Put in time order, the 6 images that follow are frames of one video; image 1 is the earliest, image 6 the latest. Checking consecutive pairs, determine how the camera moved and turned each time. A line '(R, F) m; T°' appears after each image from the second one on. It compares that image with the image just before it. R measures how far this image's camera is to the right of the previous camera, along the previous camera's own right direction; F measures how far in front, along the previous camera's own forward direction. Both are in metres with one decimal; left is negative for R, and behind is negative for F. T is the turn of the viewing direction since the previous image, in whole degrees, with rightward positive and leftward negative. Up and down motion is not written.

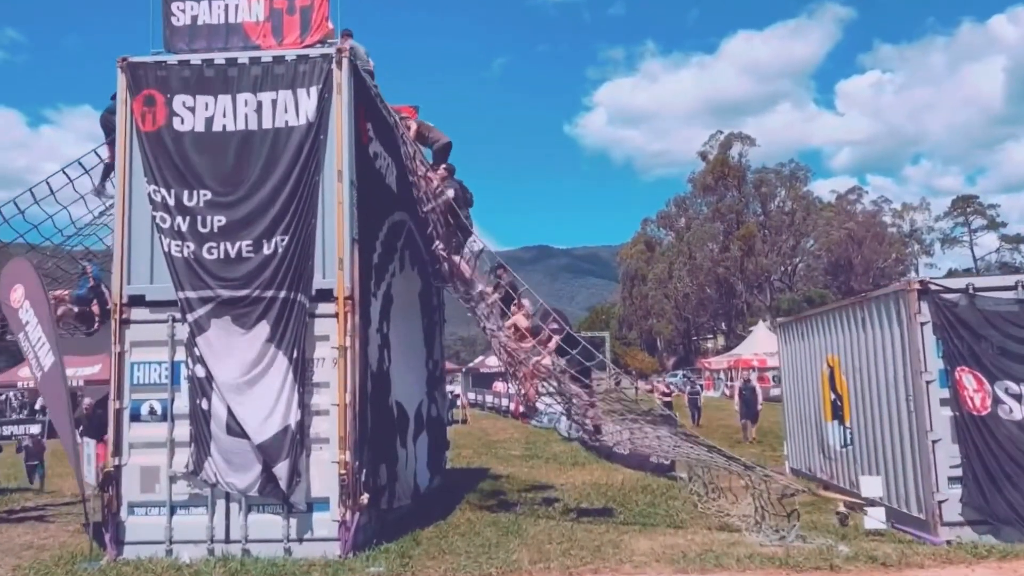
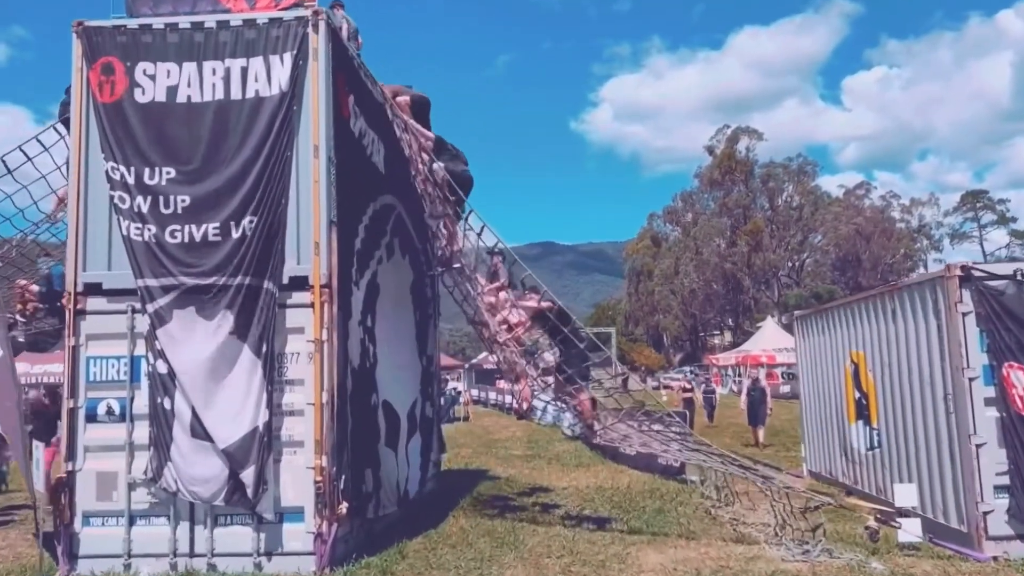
(+0.1, +0.8) m; 0°
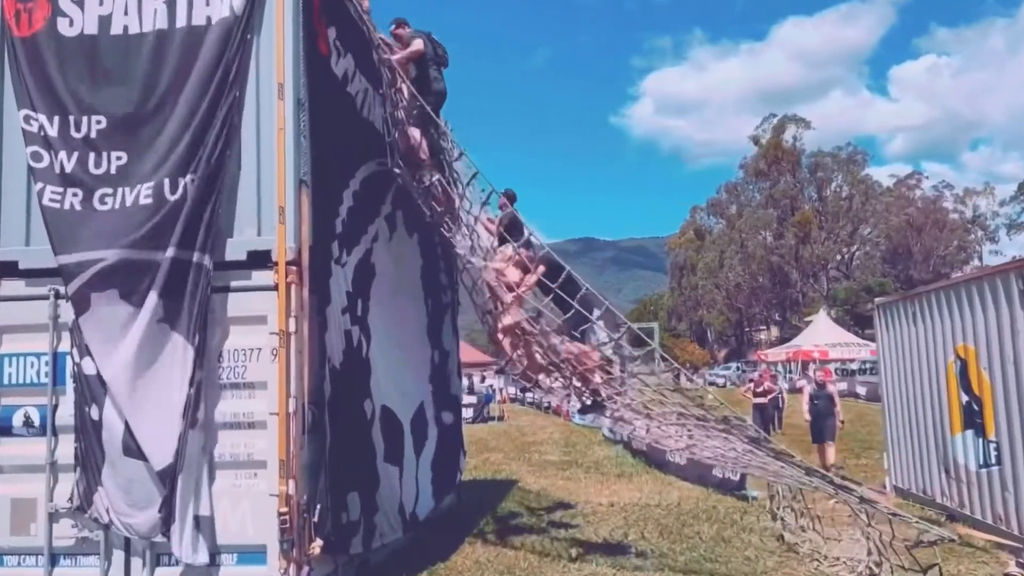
(+0.1, +1.7) m; -3°
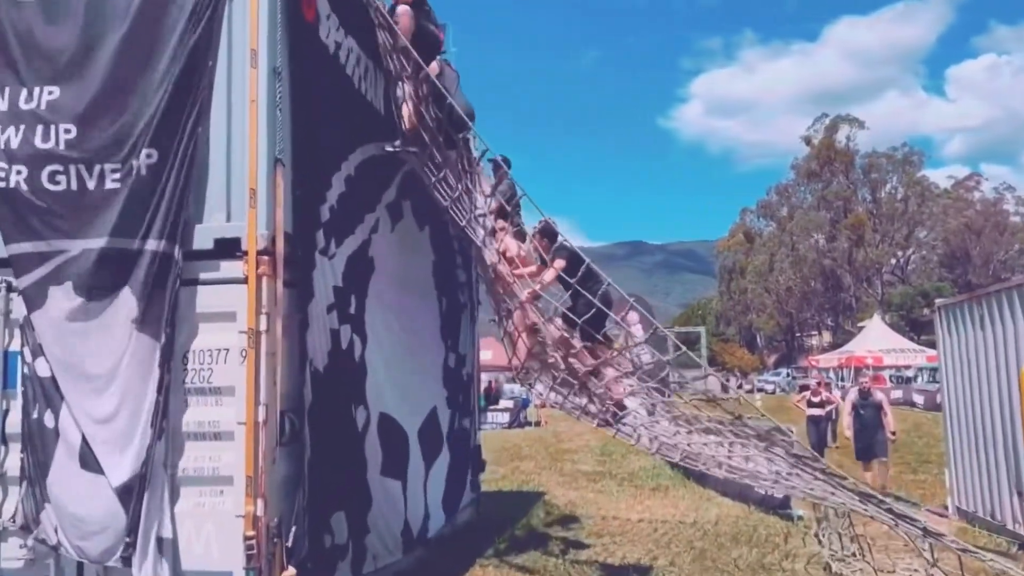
(+0.3, +0.8) m; -3°
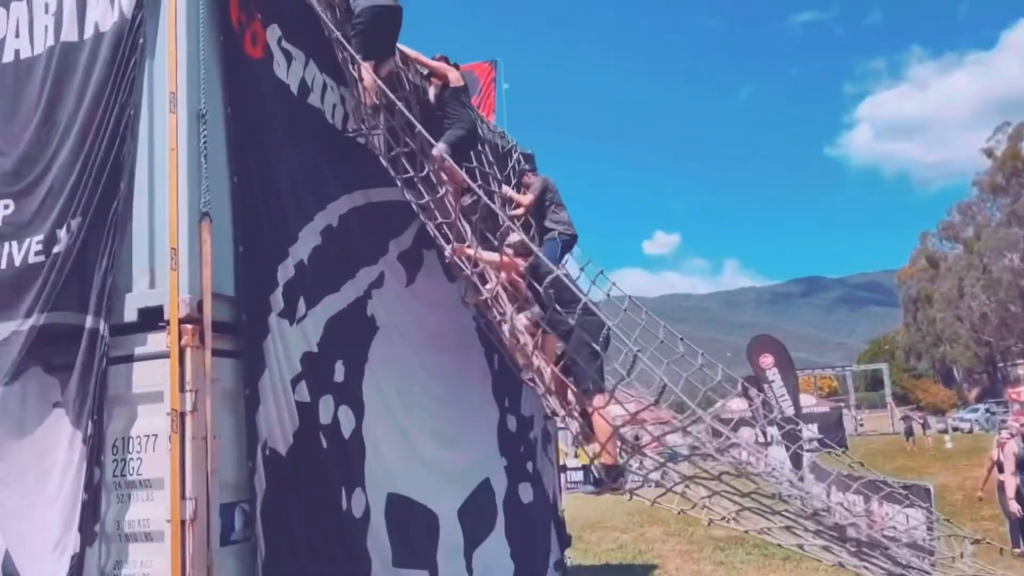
(+1.0, +1.1) m; -11°
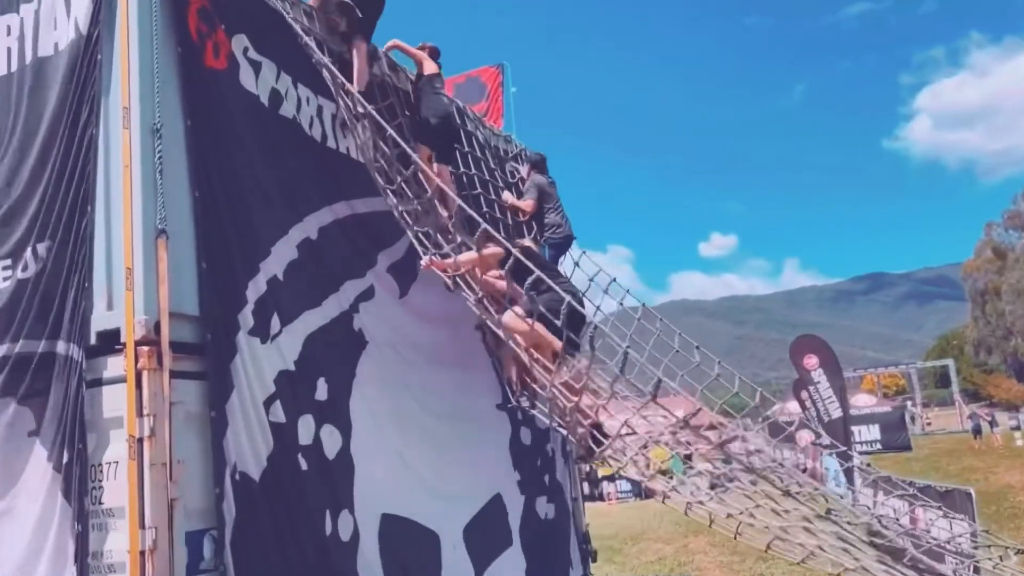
(+0.4, +0.3) m; -4°
